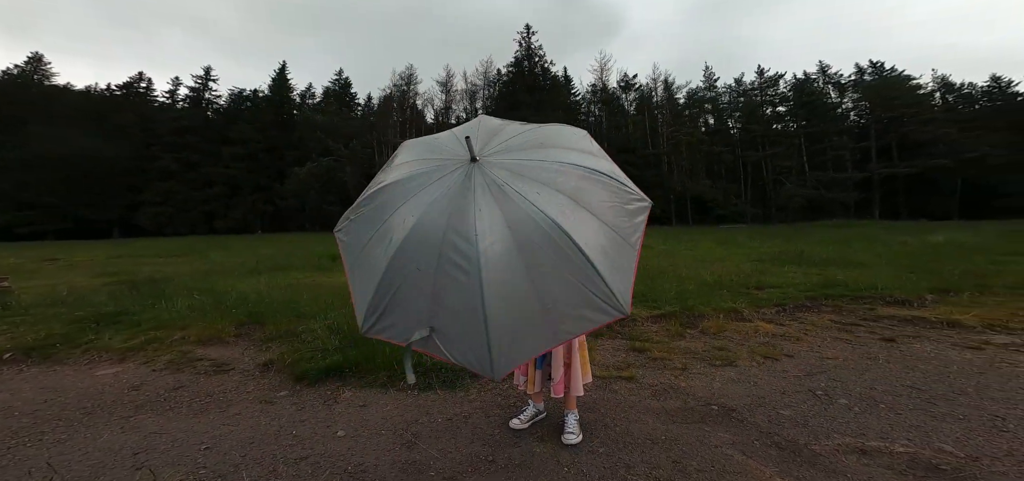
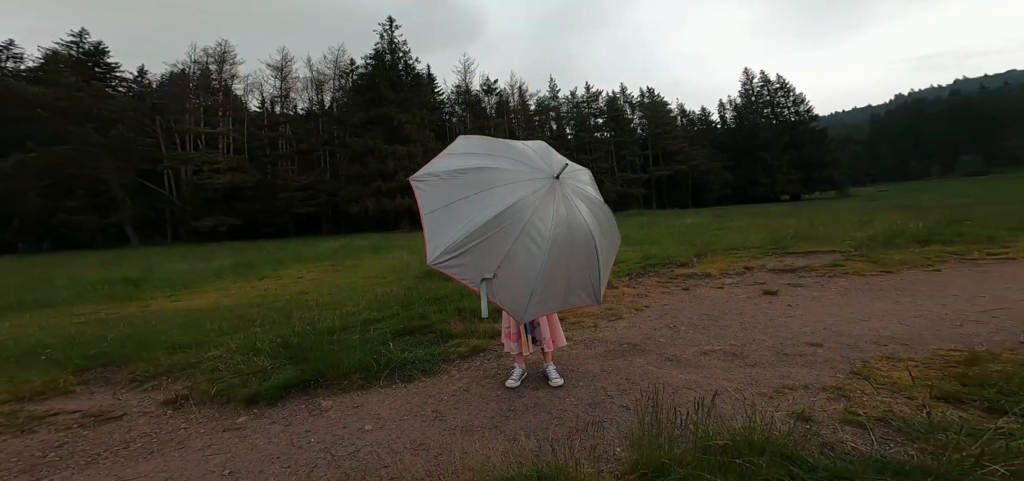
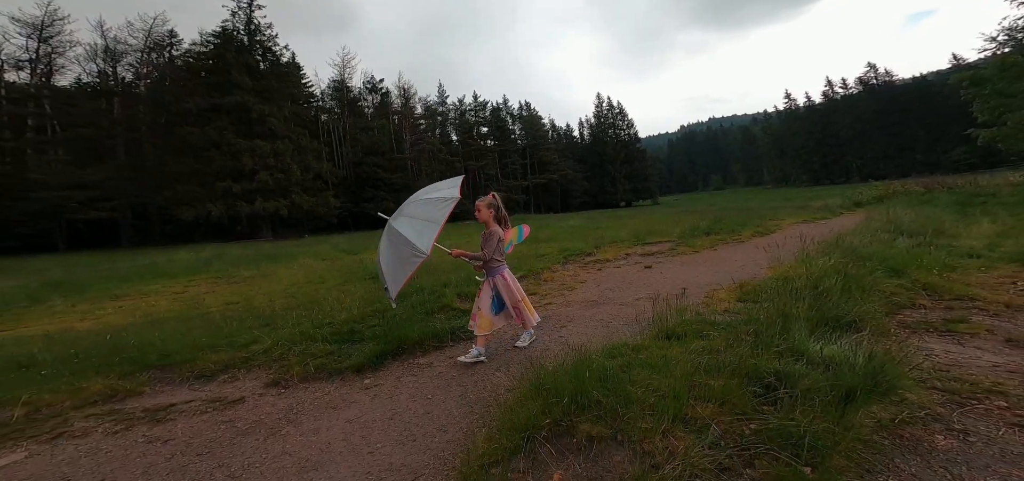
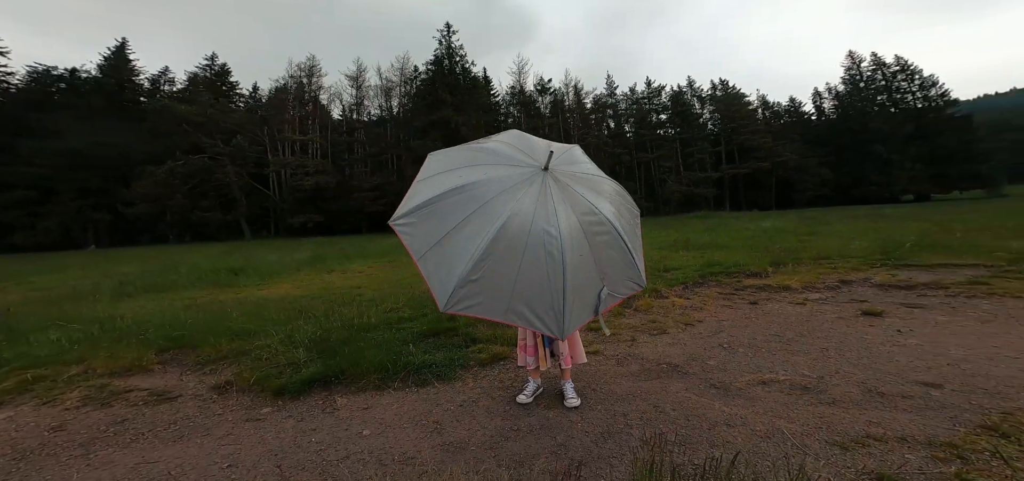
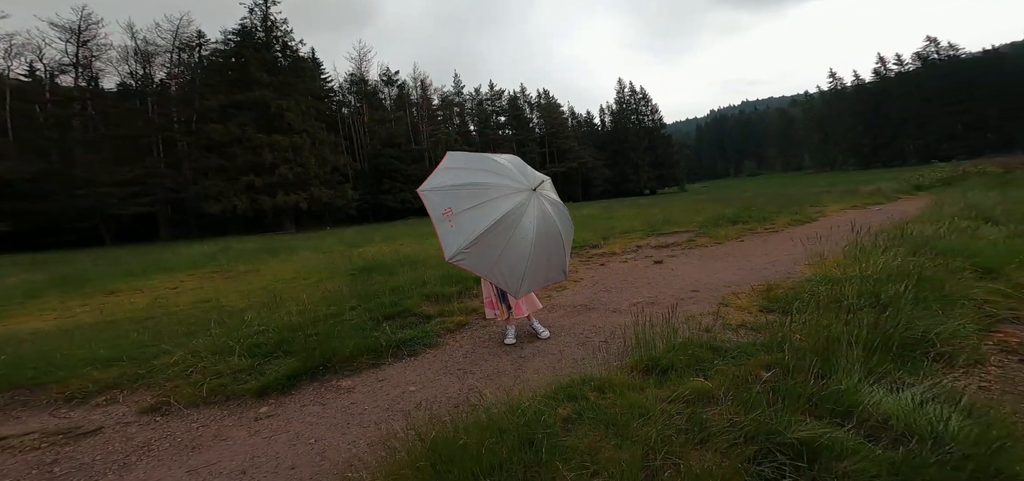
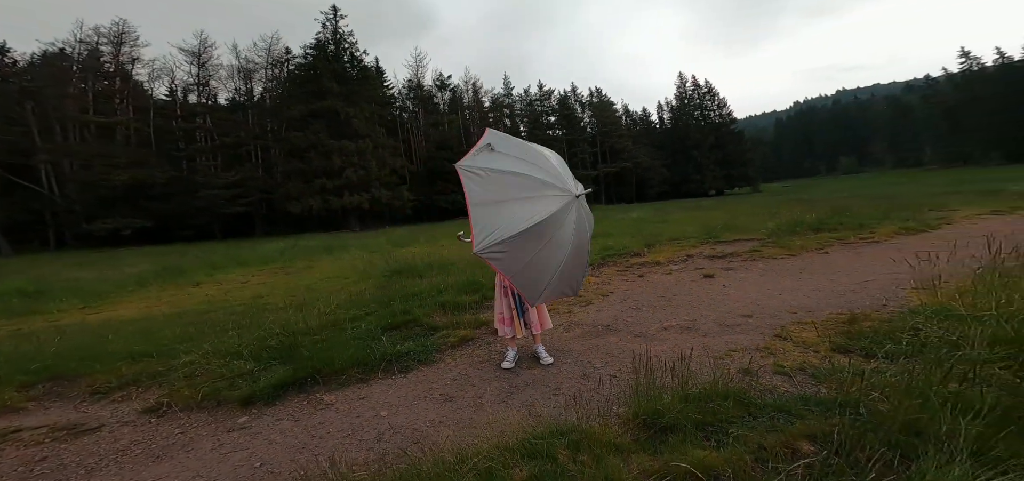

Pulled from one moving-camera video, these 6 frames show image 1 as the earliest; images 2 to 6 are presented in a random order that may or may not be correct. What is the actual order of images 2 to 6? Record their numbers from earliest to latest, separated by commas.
4, 2, 6, 5, 3
